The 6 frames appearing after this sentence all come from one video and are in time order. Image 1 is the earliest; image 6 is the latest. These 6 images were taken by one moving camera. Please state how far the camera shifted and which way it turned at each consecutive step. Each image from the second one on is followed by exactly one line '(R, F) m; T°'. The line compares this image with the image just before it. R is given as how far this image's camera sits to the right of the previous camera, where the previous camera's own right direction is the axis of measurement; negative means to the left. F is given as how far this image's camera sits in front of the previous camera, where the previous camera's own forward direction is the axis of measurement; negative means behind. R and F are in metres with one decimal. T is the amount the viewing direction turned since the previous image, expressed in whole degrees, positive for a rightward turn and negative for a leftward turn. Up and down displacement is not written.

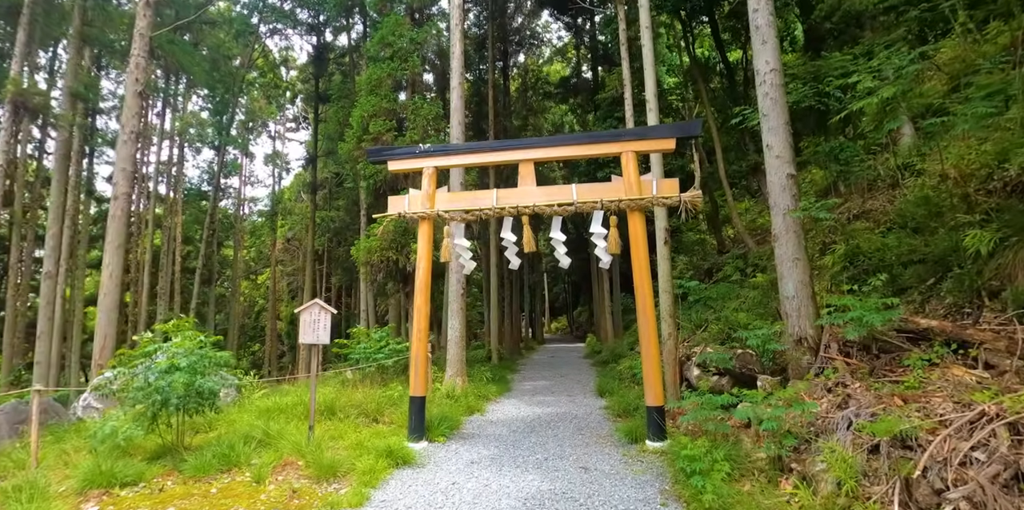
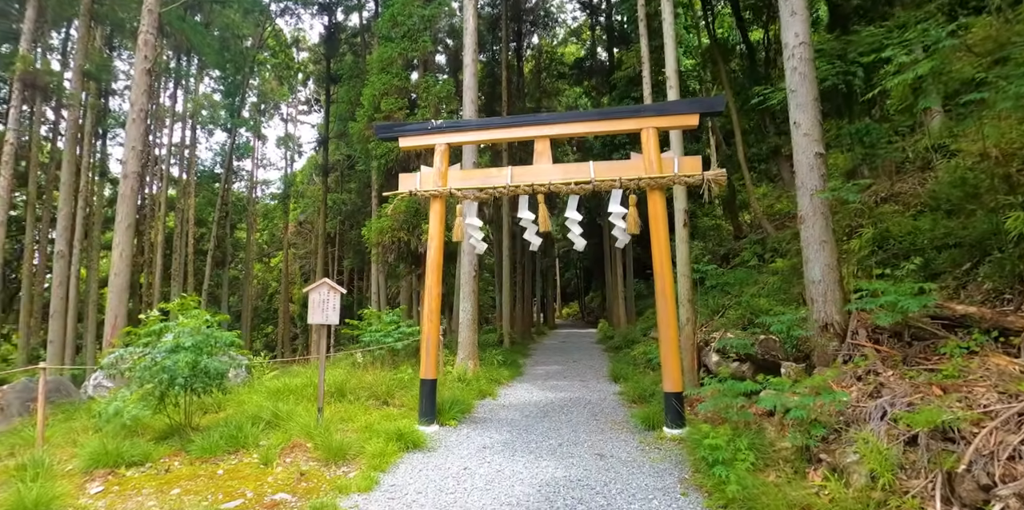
(0.0, +0.2) m; -1°
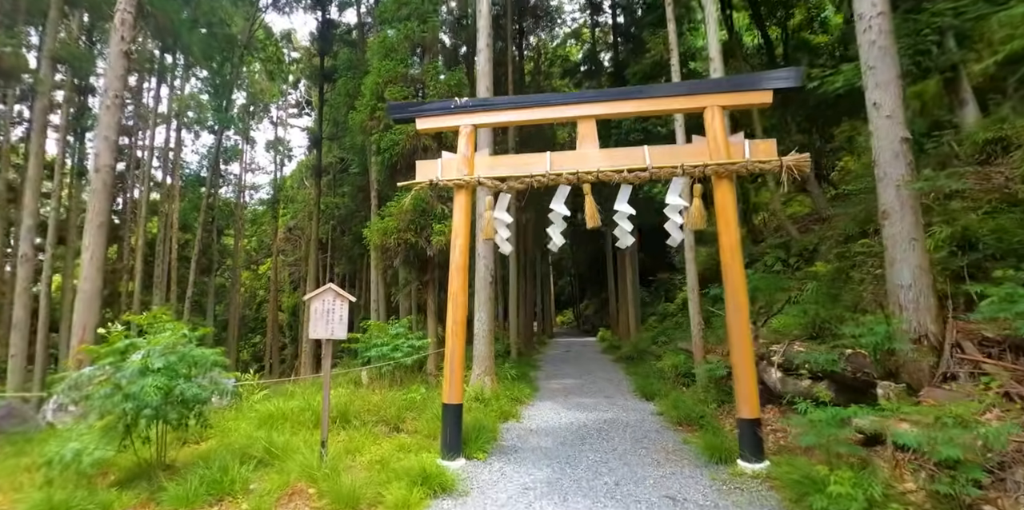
(-0.4, +0.8) m; +1°
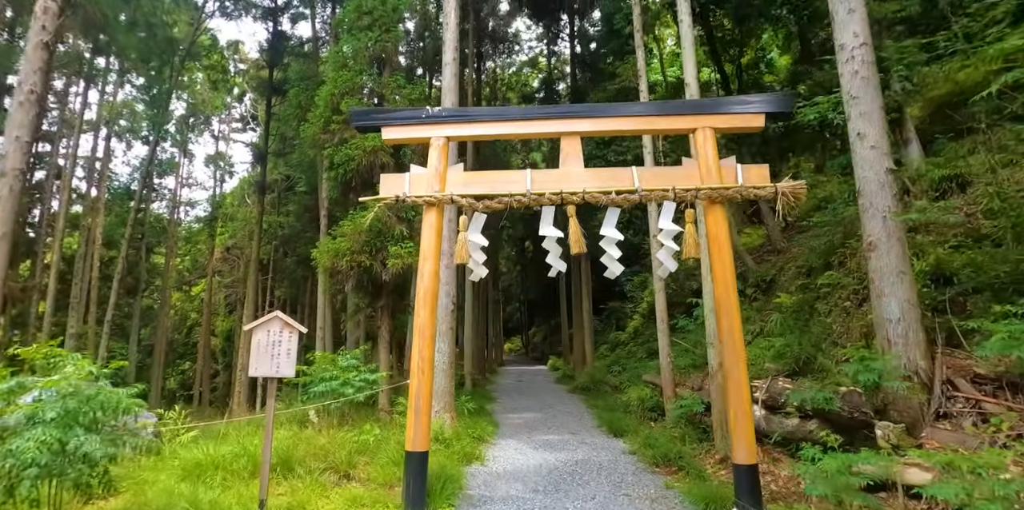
(-0.2, +0.5) m; +5°
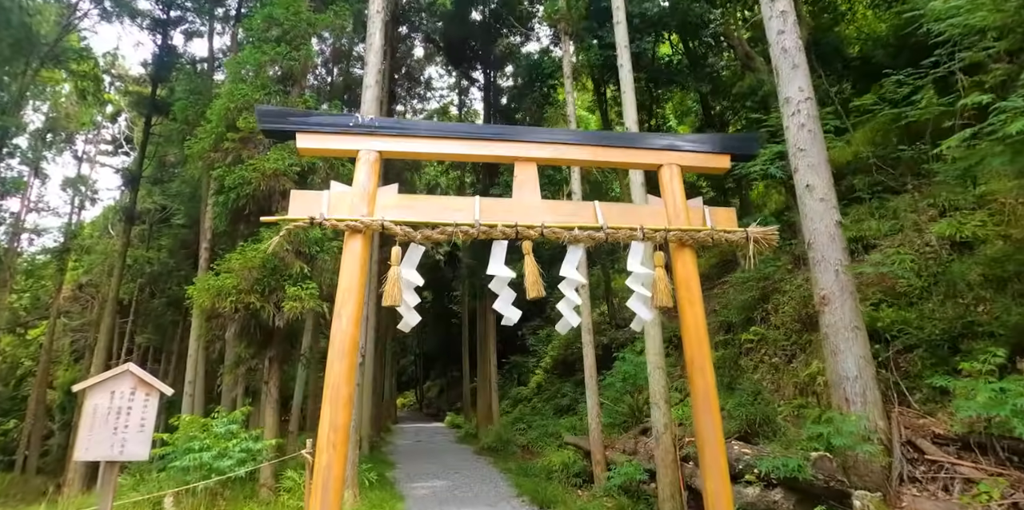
(-0.3, +0.7) m; +11°
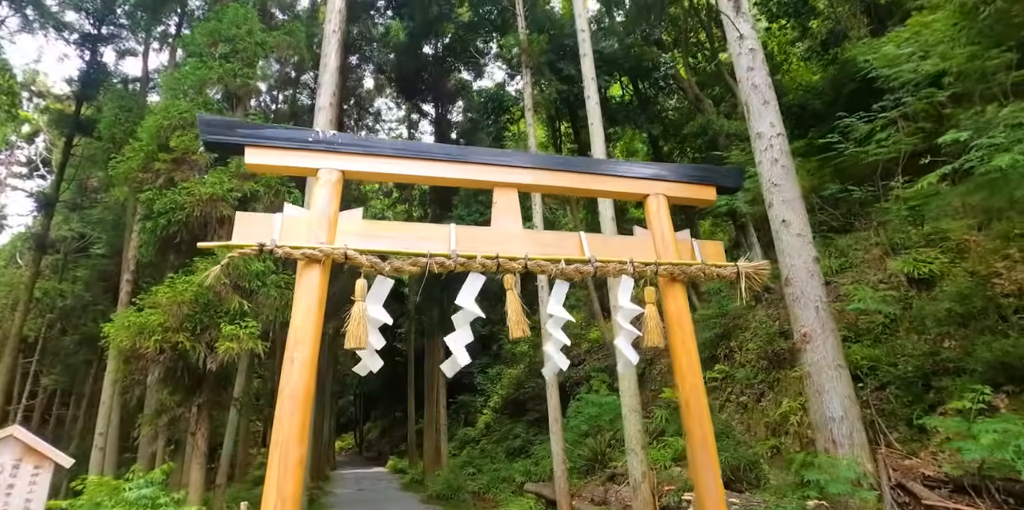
(-0.2, +0.4) m; +6°
